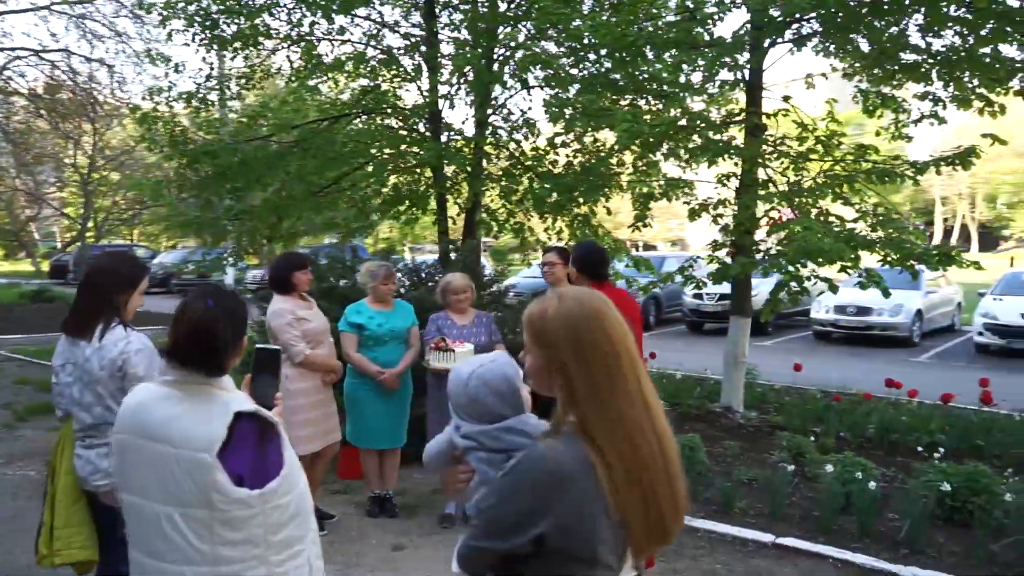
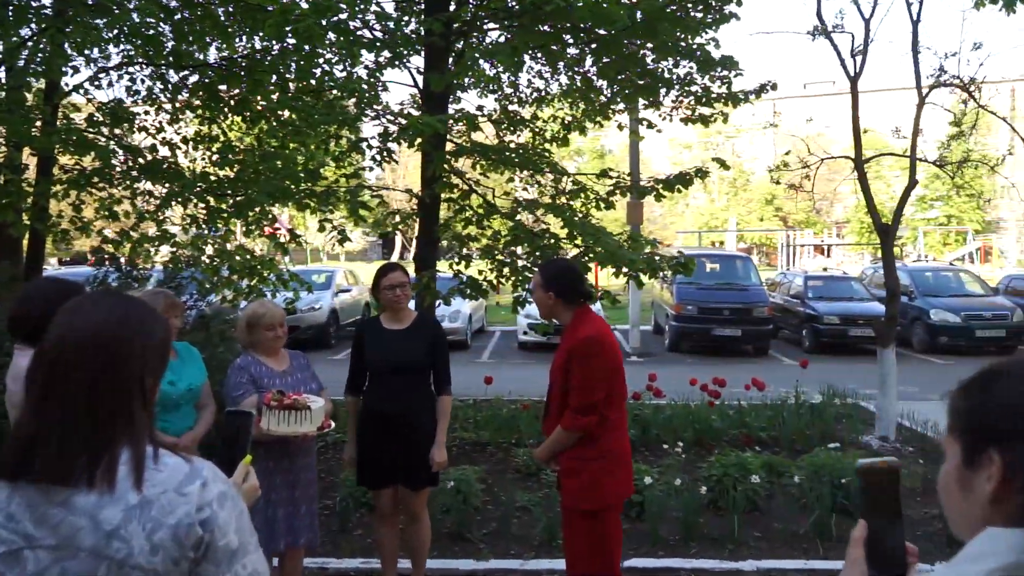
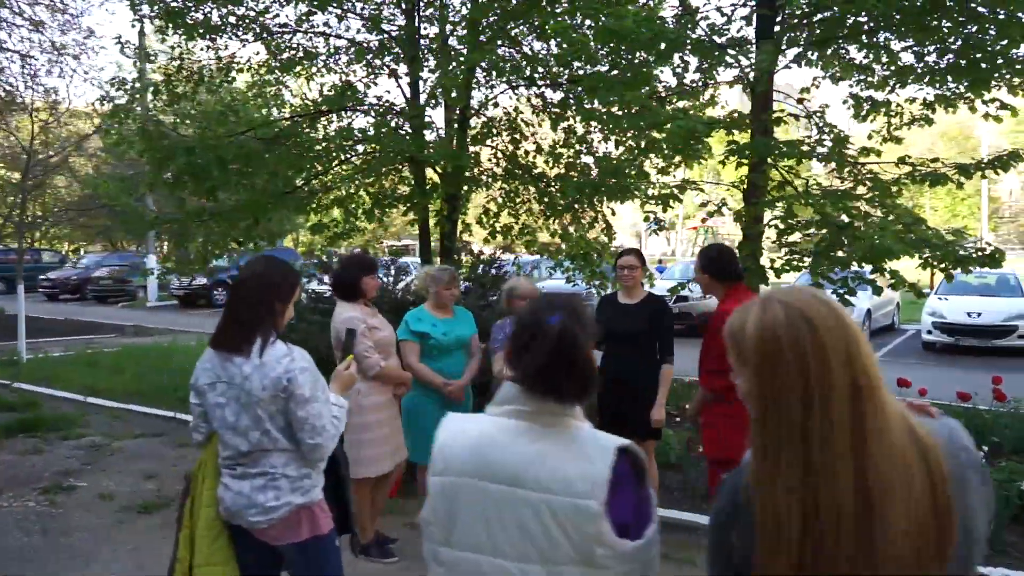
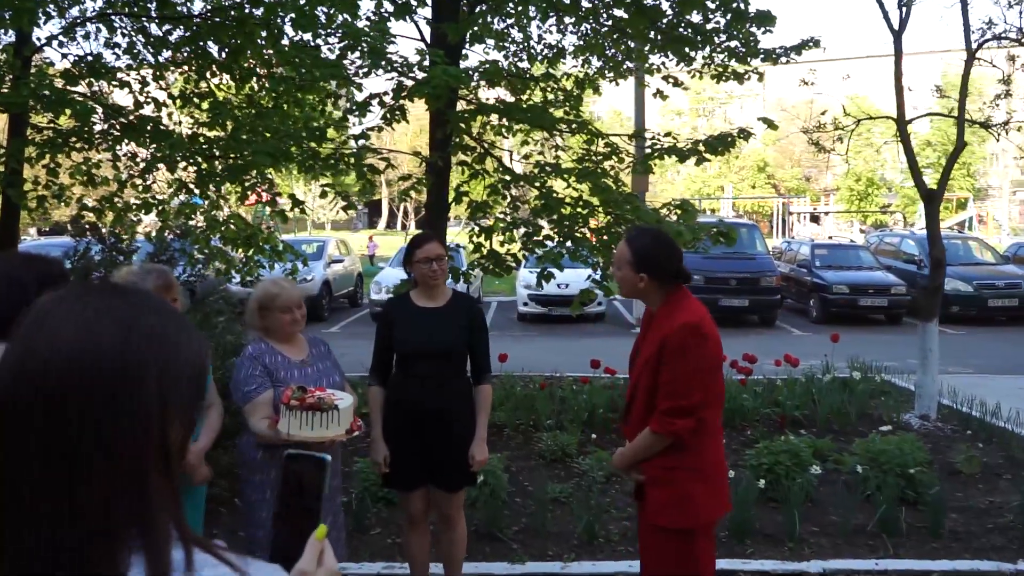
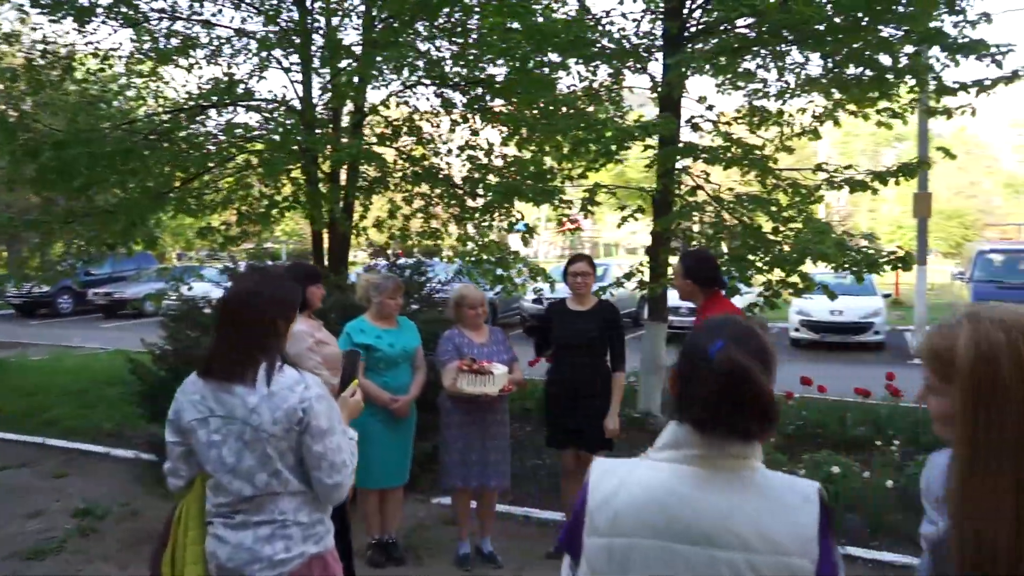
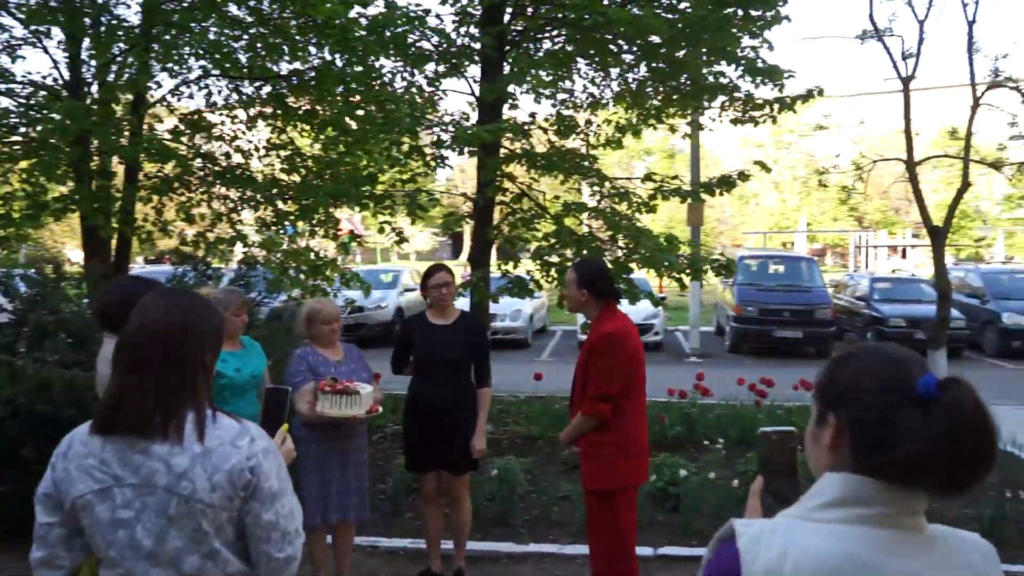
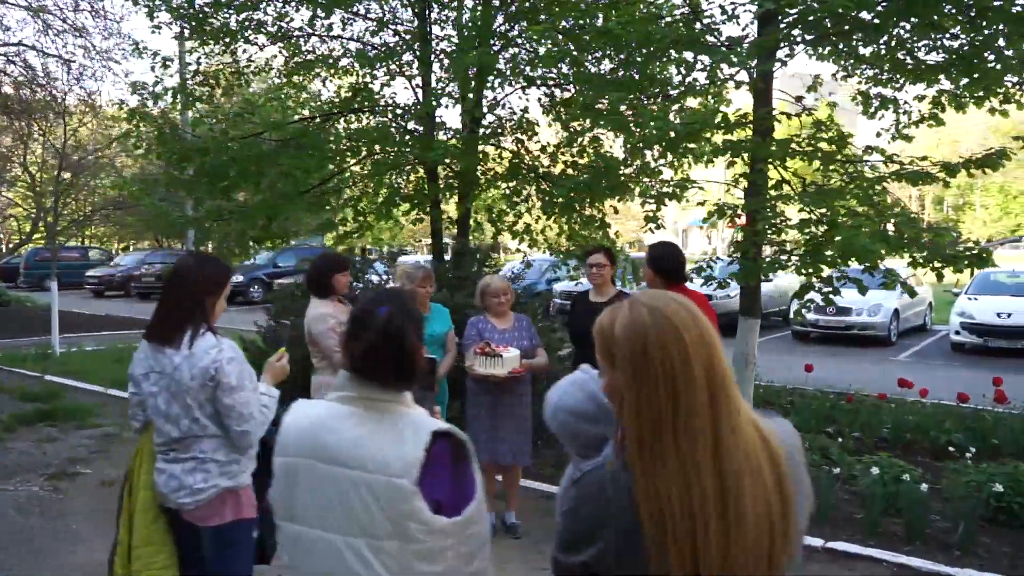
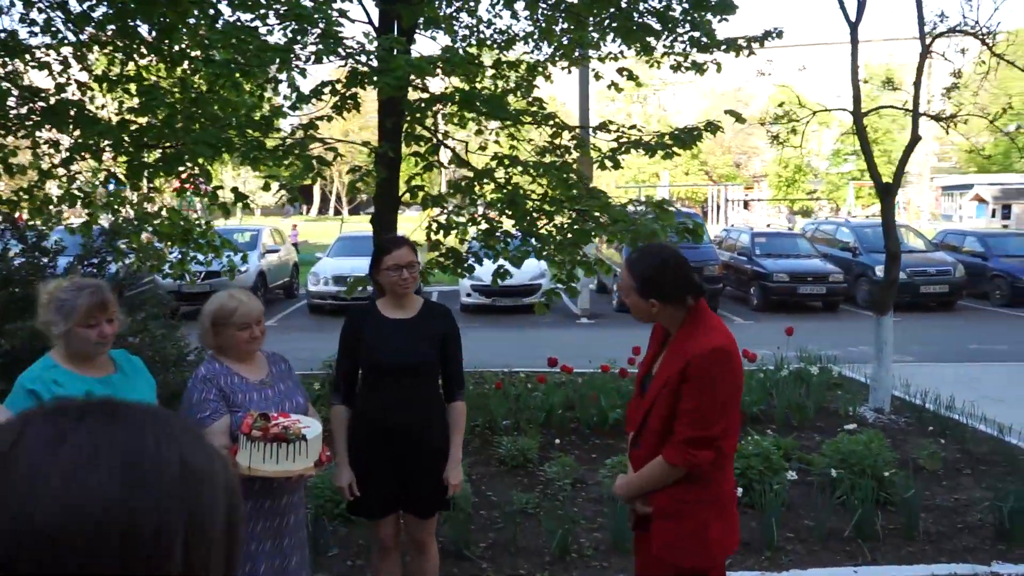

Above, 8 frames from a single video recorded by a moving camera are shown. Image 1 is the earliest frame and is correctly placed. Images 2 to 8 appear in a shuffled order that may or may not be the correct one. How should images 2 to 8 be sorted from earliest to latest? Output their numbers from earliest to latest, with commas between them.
7, 3, 5, 6, 2, 4, 8
